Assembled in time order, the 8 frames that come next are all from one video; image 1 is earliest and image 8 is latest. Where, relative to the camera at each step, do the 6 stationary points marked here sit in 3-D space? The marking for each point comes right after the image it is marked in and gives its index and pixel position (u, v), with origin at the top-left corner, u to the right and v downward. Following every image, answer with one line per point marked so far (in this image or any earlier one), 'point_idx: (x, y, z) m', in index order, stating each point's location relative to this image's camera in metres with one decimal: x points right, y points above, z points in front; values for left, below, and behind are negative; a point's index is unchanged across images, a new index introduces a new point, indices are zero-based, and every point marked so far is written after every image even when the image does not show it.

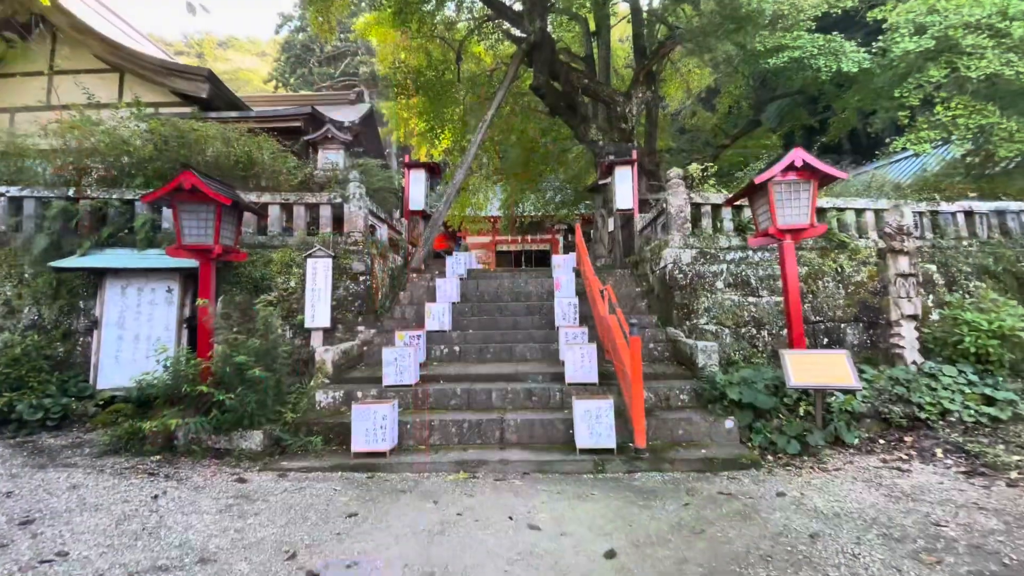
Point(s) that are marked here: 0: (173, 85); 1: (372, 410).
0: (-8.5, +5.1, +12.3) m
1: (-1.2, -1.1, +4.3) m
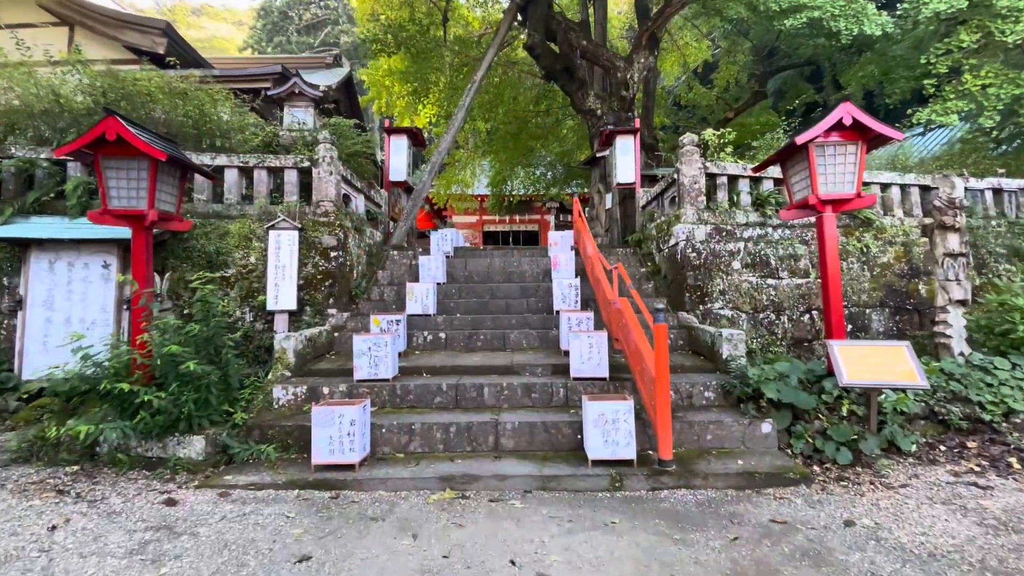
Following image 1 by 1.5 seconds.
0: (-8.7, +5.6, +11.0) m
1: (-1.3, -0.9, +3.5) m
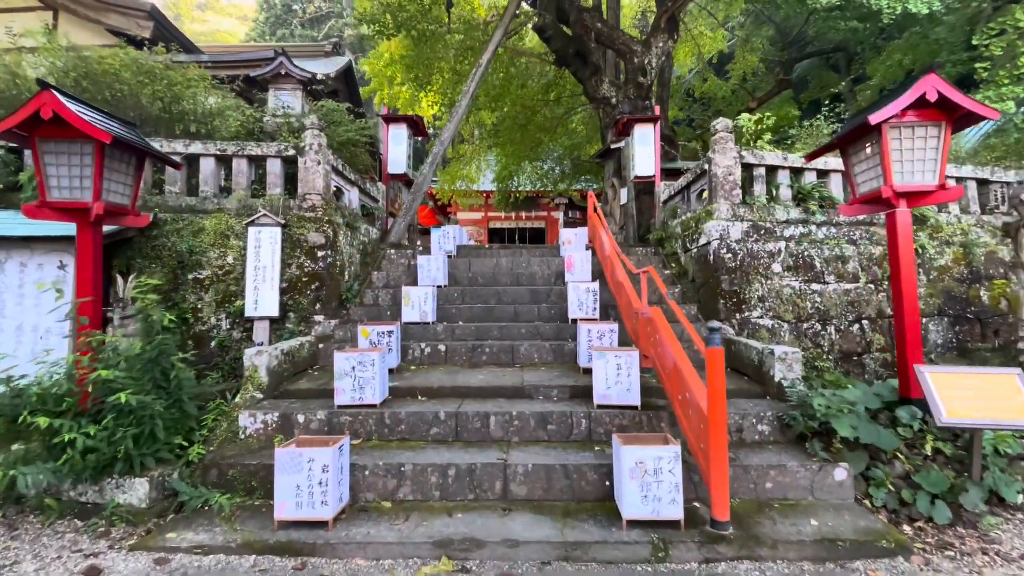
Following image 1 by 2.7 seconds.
0: (-8.5, +5.6, +10.4) m
1: (-1.2, -1.0, +2.8) m
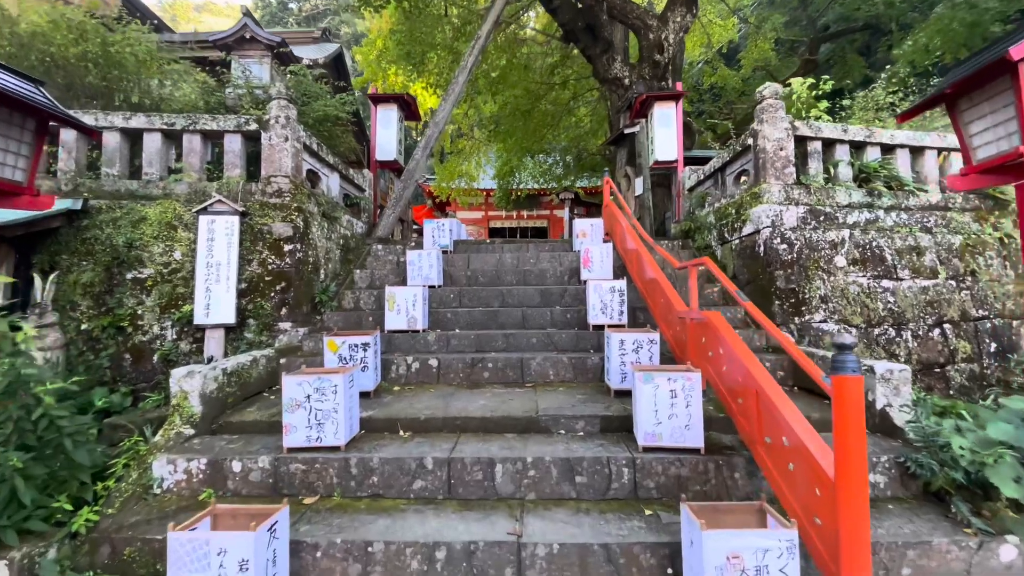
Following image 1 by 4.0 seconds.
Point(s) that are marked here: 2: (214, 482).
0: (-8.5, +5.6, +9.4) m
1: (-1.1, -1.0, +1.8) m
2: (-1.6, -1.1, +2.7) m
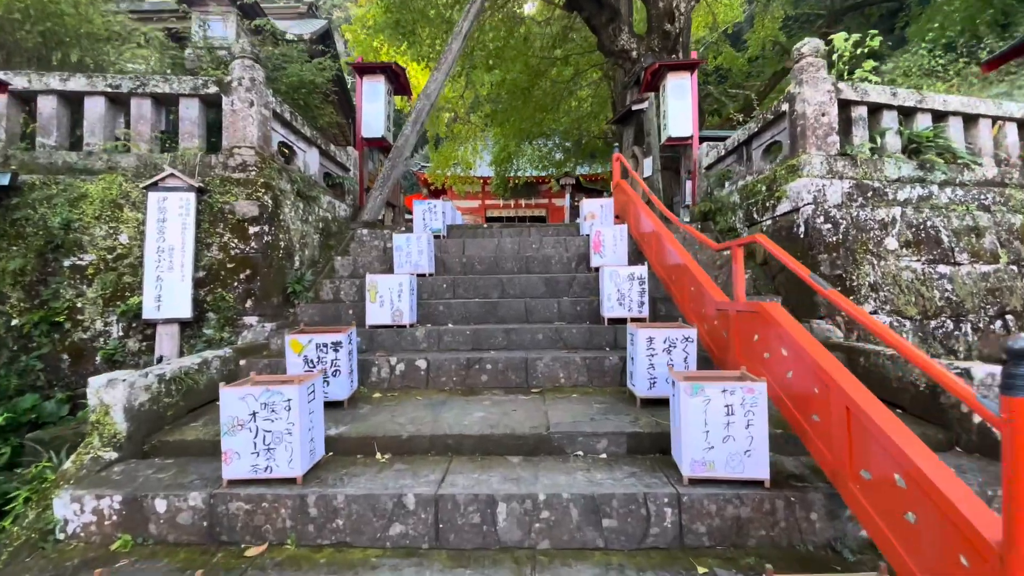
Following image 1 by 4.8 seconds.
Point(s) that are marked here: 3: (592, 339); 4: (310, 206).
0: (-8.5, +5.7, +8.6) m
1: (-1.1, -0.9, +1.2) m
2: (-1.6, -1.0, +2.1) m
3: (+0.6, -0.4, +3.5) m
4: (-2.0, +0.8, +4.9) m
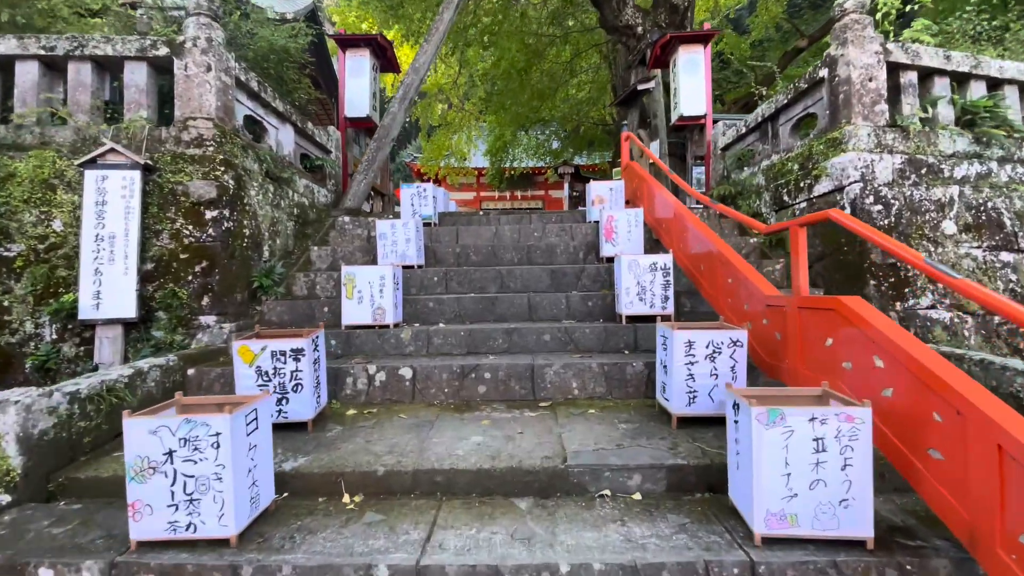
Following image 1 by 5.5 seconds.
0: (-8.6, +5.8, +7.9) m
1: (-1.0, -0.9, +0.7) m
2: (-1.6, -1.0, +1.5) m
3: (+0.6, -0.3, +3.0) m
4: (-2.0, +0.9, +4.3) m
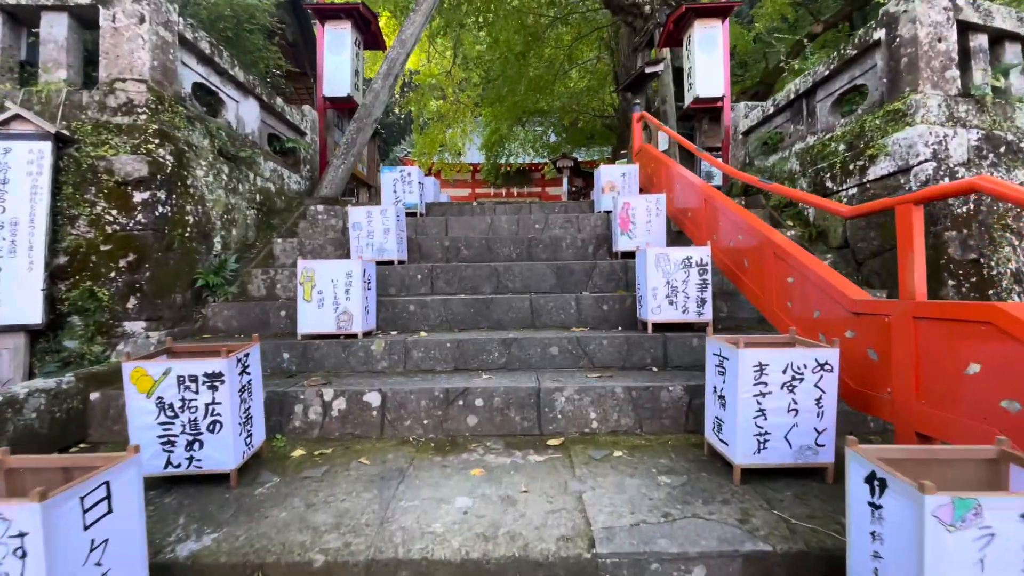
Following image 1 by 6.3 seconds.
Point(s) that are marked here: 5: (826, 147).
0: (-8.6, +5.8, +7.2) m
1: (-1.0, -0.9, +0.1) m
2: (-1.6, -1.0, +0.9) m
3: (+0.6, -0.3, +2.4) m
4: (-2.0, +0.9, +3.7) m
5: (+2.3, +1.0, +3.6) m
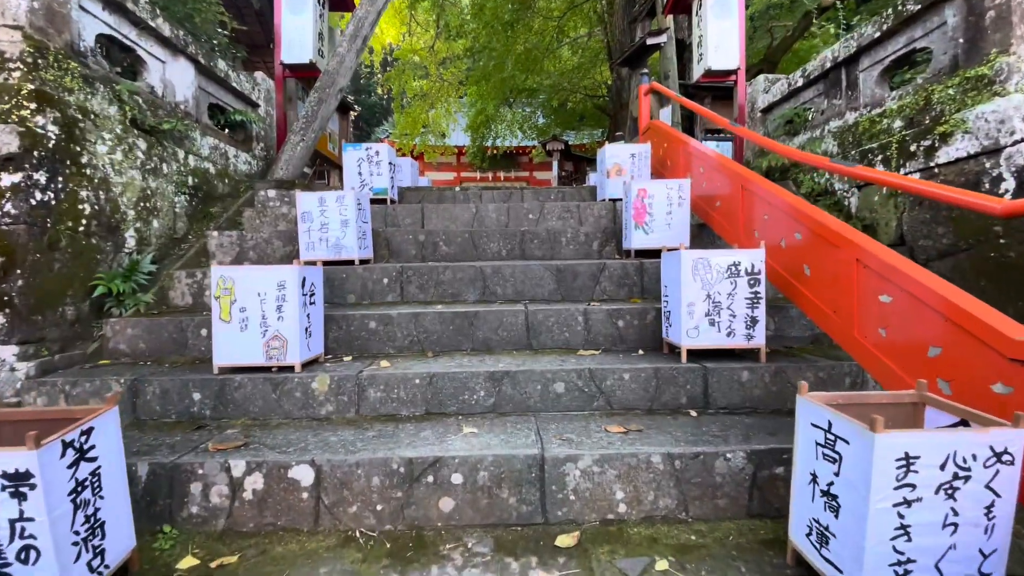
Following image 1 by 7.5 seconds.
0: (-8.8, +5.9, +6.2) m
1: (-1.0, -1.0, -0.5) m
2: (-1.5, -1.1, +0.3) m
3: (+0.5, -0.4, +1.8) m
4: (-2.1, +0.9, +3.0) m
5: (+2.3, +1.0, +3.1) m
